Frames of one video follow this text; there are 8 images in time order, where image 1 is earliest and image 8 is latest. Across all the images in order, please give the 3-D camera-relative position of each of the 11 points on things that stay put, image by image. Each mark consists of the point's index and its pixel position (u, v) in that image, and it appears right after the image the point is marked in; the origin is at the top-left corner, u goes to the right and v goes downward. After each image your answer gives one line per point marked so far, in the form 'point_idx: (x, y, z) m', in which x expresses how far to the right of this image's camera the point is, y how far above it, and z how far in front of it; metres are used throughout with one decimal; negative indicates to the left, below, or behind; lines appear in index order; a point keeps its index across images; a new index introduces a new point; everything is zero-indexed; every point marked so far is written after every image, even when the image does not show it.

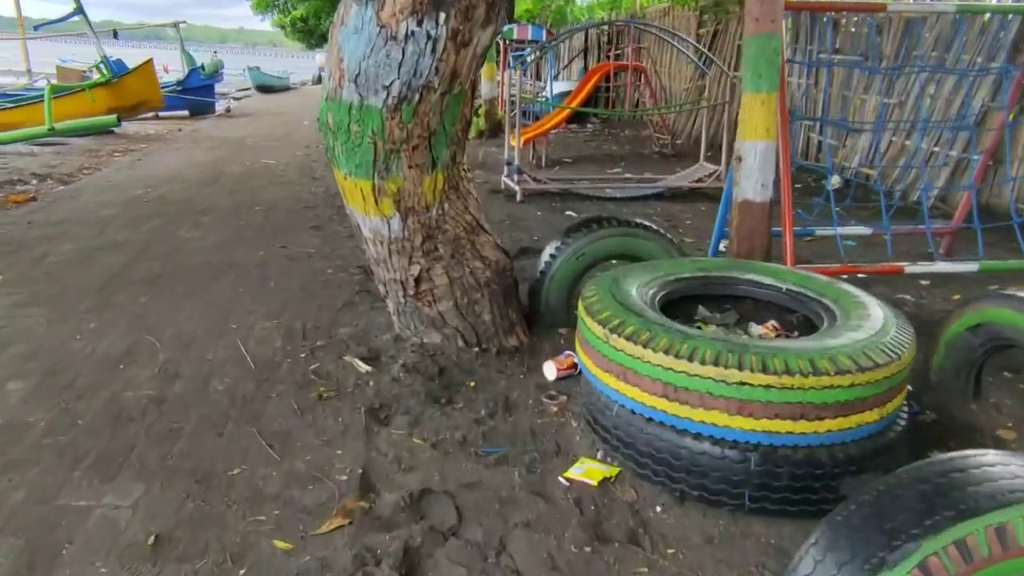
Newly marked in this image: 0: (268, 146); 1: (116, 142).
0: (-3.4, +2.0, +10.6) m
1: (-5.5, +2.0, +10.5) m
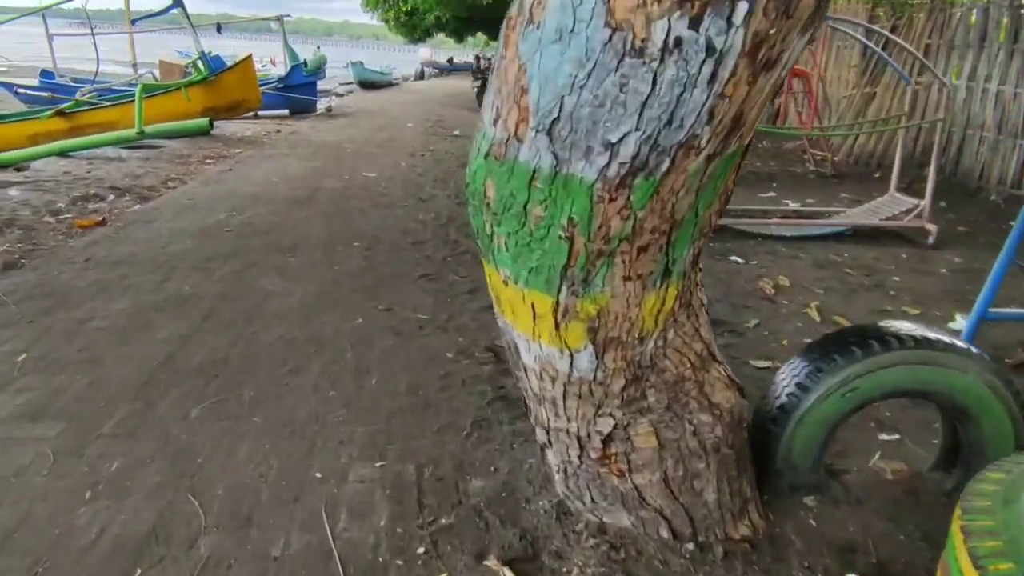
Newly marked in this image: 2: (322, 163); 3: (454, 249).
0: (-1.8, +1.7, +9.6) m
1: (-3.9, +1.8, +9.7) m
2: (-2.2, +1.4, +8.7) m
3: (-0.4, +0.3, +5.2) m
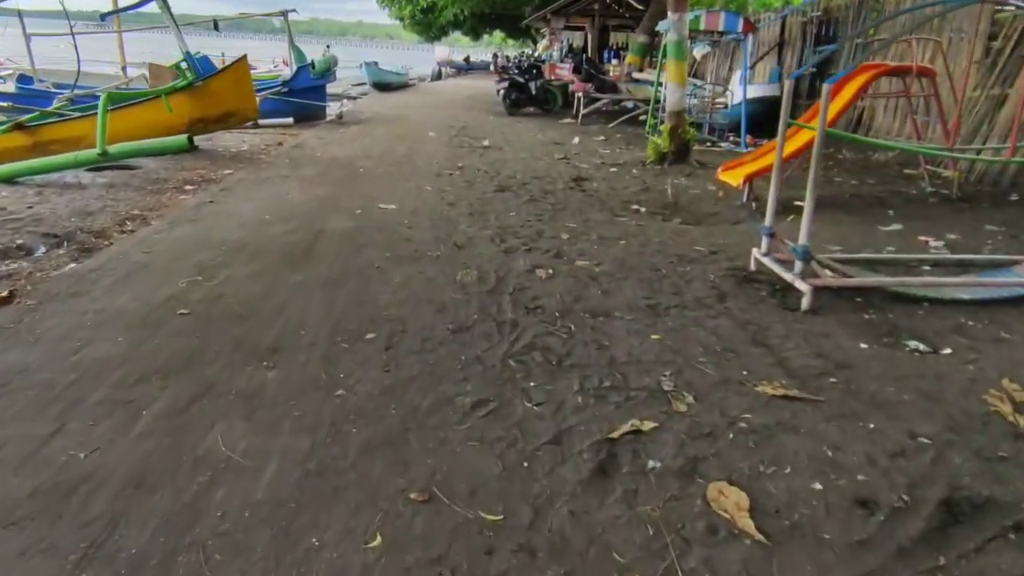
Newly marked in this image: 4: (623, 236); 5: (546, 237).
0: (-1.3, +1.2, +7.9) m
1: (-3.4, +1.3, +8.1) m
2: (-1.7, +0.9, +7.0) m
3: (0.0, -0.3, +3.6) m
4: (+0.9, +0.4, +5.8) m
5: (+0.2, +0.4, +5.7) m
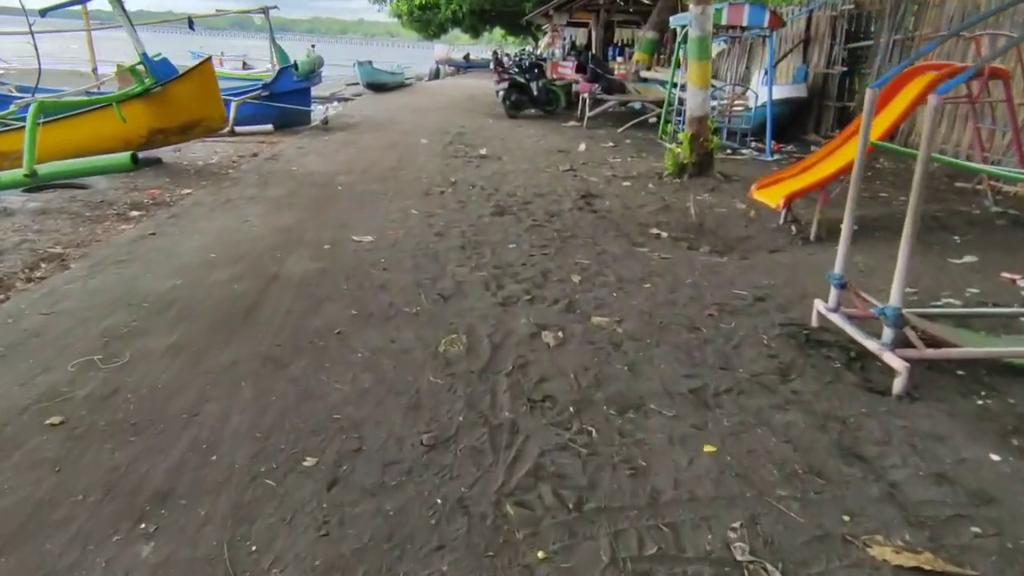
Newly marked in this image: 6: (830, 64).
0: (-1.3, +0.9, +6.9) m
1: (-3.4, +1.0, +7.1) m
2: (-1.7, +0.6, +6.0) m
3: (0.0, -0.6, +2.5) m
4: (+0.9, +0.1, +4.8) m
5: (+0.2, 0.0, +4.6) m
6: (+4.6, +3.2, +10.9) m
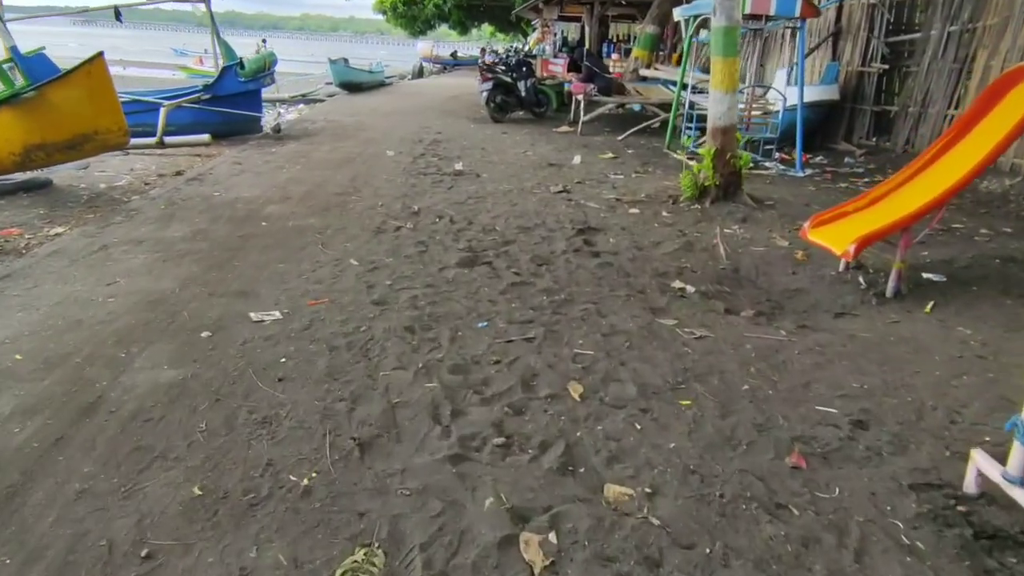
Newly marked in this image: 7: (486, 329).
0: (-1.5, +0.4, +5.3) m
1: (-3.6, +0.5, +5.4) m
2: (-1.9, +0.1, +4.3) m
3: (-0.1, -1.1, +0.9) m
4: (+0.7, -0.4, +3.2) m
5: (+0.1, -0.4, +3.0) m
6: (+4.4, +2.8, +9.3) m
7: (-0.1, -0.2, +3.6) m
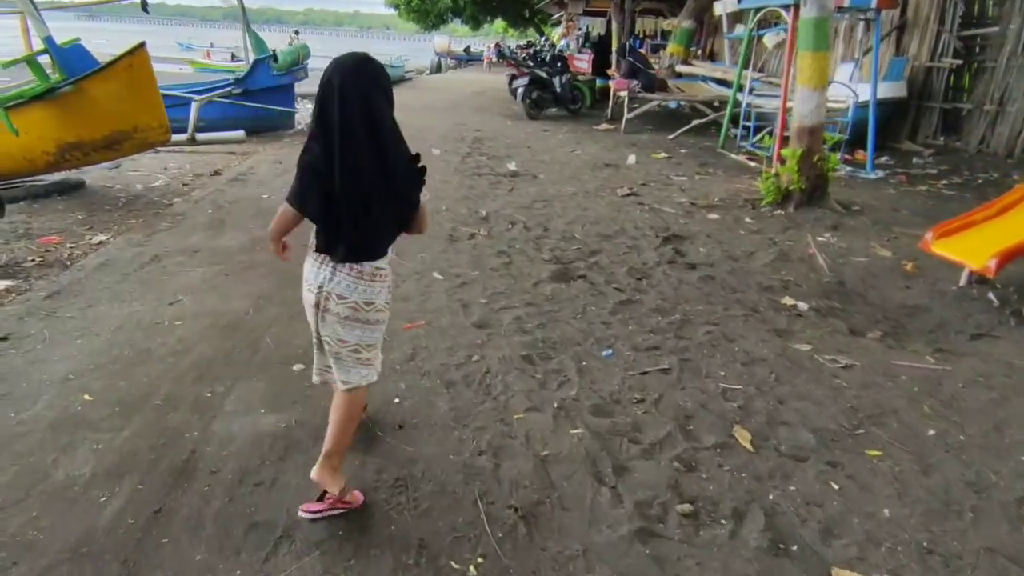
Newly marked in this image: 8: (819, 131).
0: (-0.9, +0.3, +4.8) m
1: (-3.0, +0.4, +4.9) m
2: (-1.3, 0.0, +3.9) m
3: (+0.4, -1.2, +0.4) m
4: (+1.3, -0.5, +2.7) m
5: (+0.7, -0.5, +2.5) m
6: (+4.9, +2.7, +8.8) m
7: (+0.4, -0.3, +3.2) m
8: (+2.4, +1.2, +6.0) m
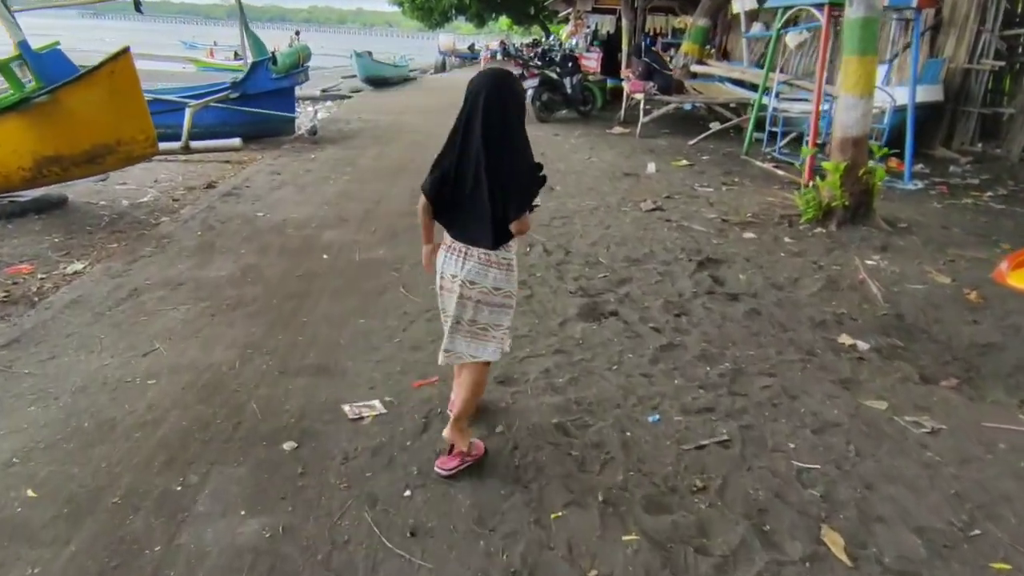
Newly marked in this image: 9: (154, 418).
0: (-0.8, +0.1, +4.3) m
1: (-2.9, +0.2, +4.5) m
2: (-1.2, -0.2, +3.4) m
3: (+0.5, -1.4, 0.0) m
4: (+1.4, -0.7, +2.2) m
5: (+0.8, -0.7, +2.0) m
6: (+5.1, +2.5, +8.3) m
7: (+0.5, -0.5, +2.7) m
8: (+2.6, +1.1, +5.5) m
9: (-1.2, -0.4, +2.6) m
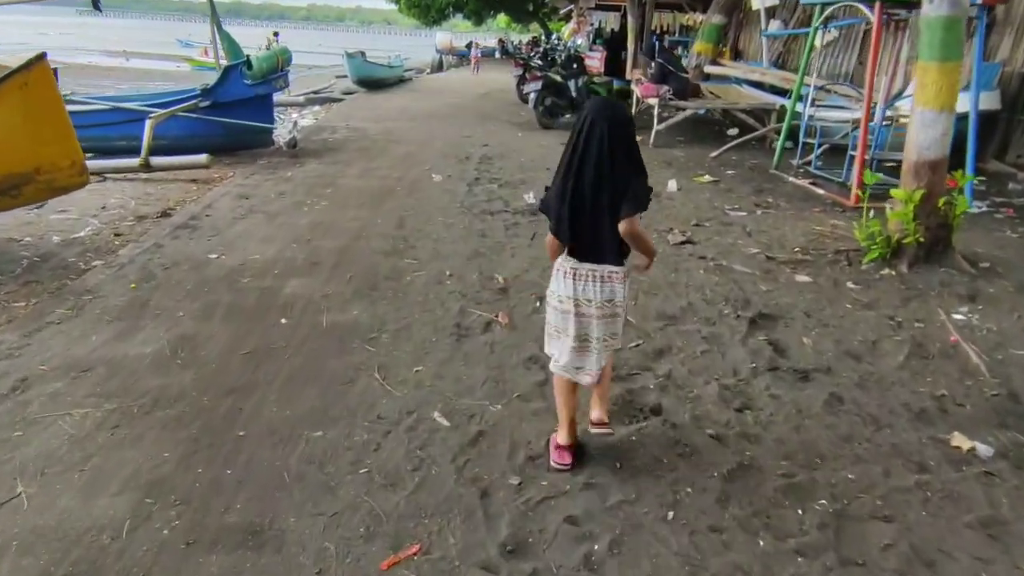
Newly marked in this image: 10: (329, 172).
0: (-0.8, -0.2, +3.4) m
1: (-2.9, -0.1, +3.5) m
2: (-1.2, -0.5, +2.5) m
3: (+0.6, -1.7, -1.0) m
4: (+1.4, -1.1, +1.3) m
5: (+0.8, -1.1, +1.1) m
6: (+5.1, +2.2, +7.4) m
7: (+0.6, -0.8, +1.8) m
8: (+2.6, +0.7, +4.6) m
9: (-1.2, -0.8, +1.6) m
10: (-1.8, +1.1, +7.3) m
